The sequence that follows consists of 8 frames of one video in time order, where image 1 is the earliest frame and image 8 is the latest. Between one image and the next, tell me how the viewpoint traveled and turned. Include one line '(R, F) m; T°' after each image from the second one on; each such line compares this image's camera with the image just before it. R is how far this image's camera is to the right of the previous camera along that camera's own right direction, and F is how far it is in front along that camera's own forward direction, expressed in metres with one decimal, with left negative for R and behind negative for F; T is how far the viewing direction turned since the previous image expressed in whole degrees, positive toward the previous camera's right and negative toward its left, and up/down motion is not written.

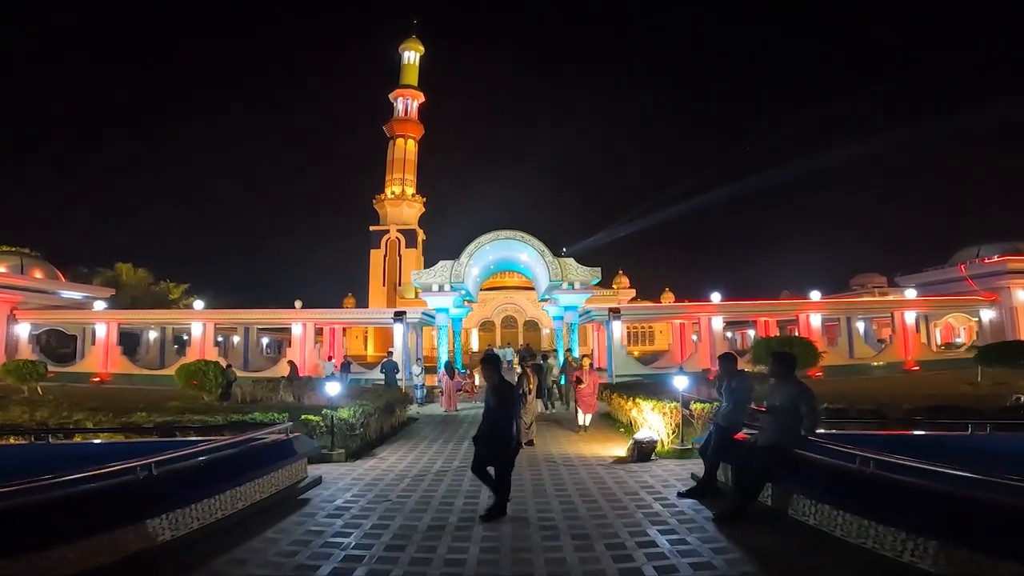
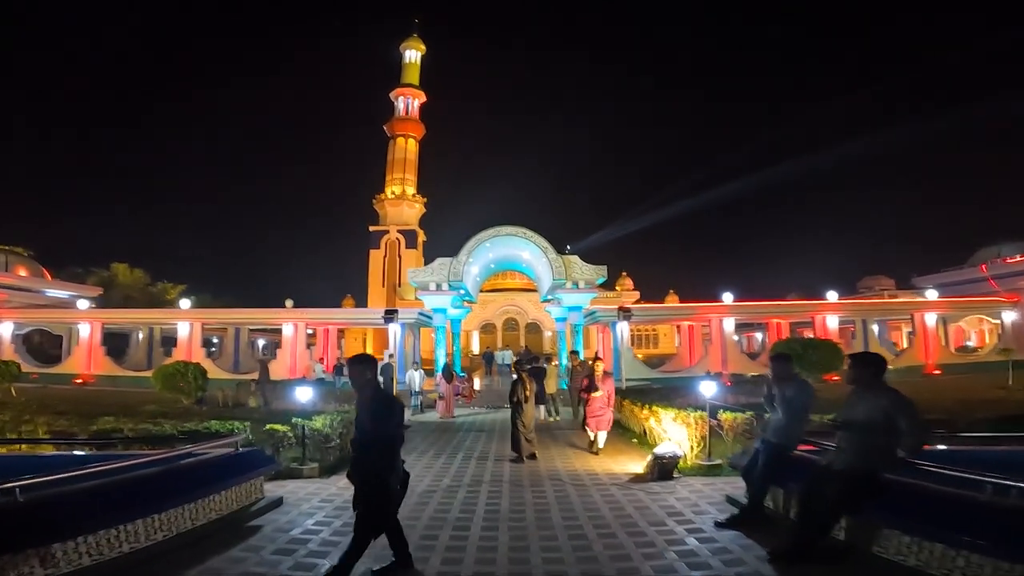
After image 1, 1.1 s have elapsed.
(0.0, +1.3) m; 0°
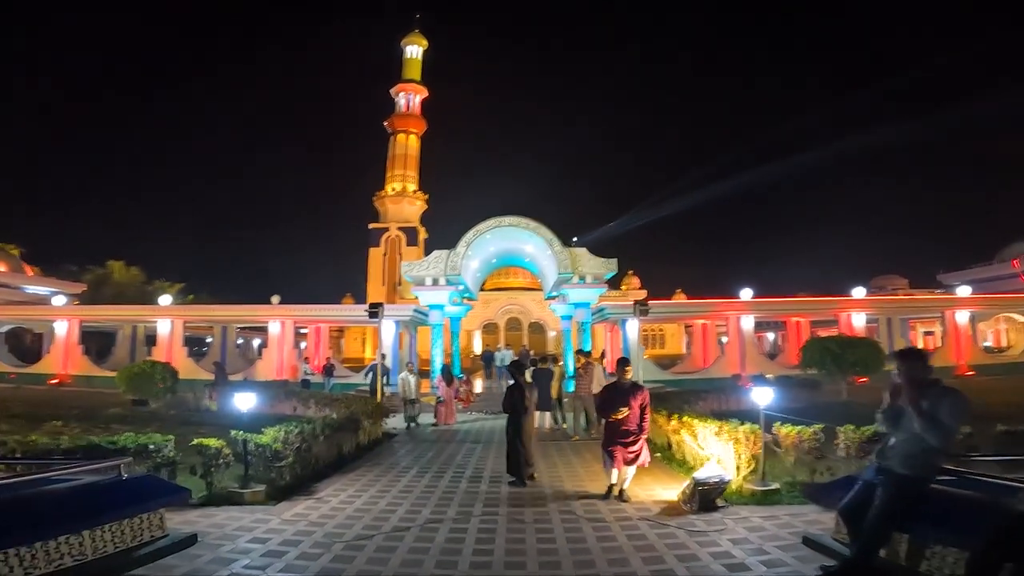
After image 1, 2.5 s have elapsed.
(+0.1, +1.7) m; 0°
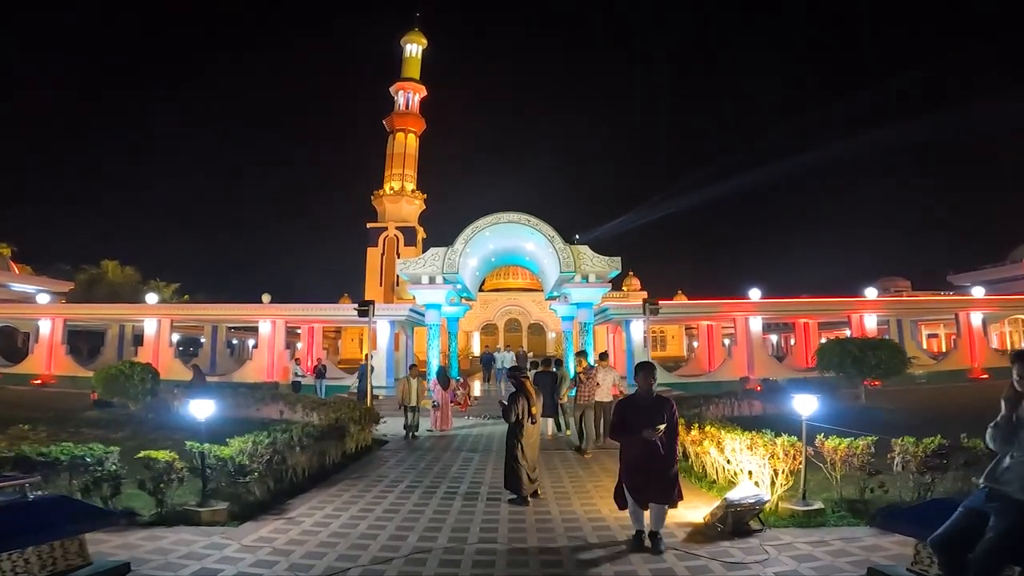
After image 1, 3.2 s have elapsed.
(0.0, +0.9) m; 0°
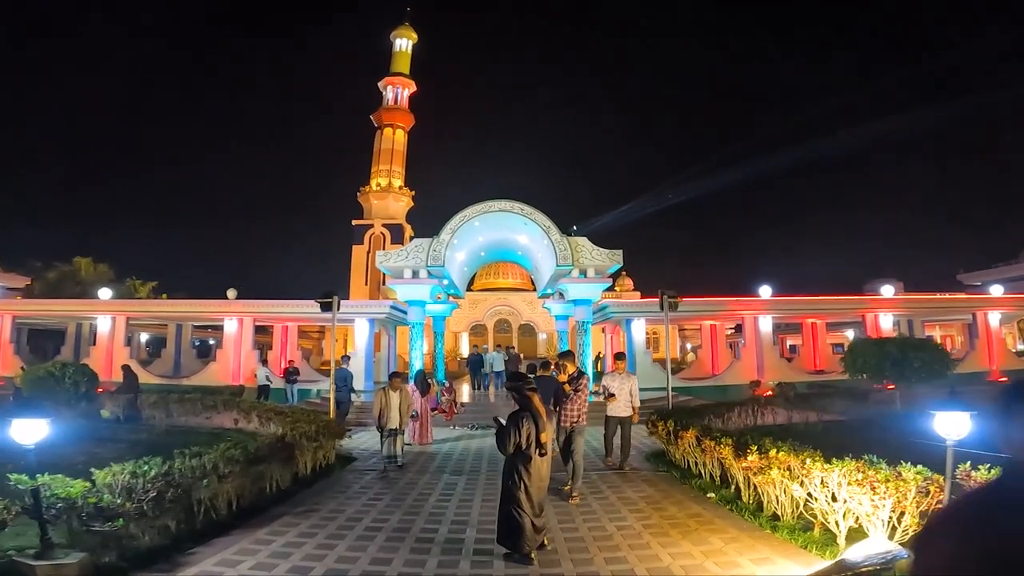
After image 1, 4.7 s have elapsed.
(-0.1, +1.9) m; +1°
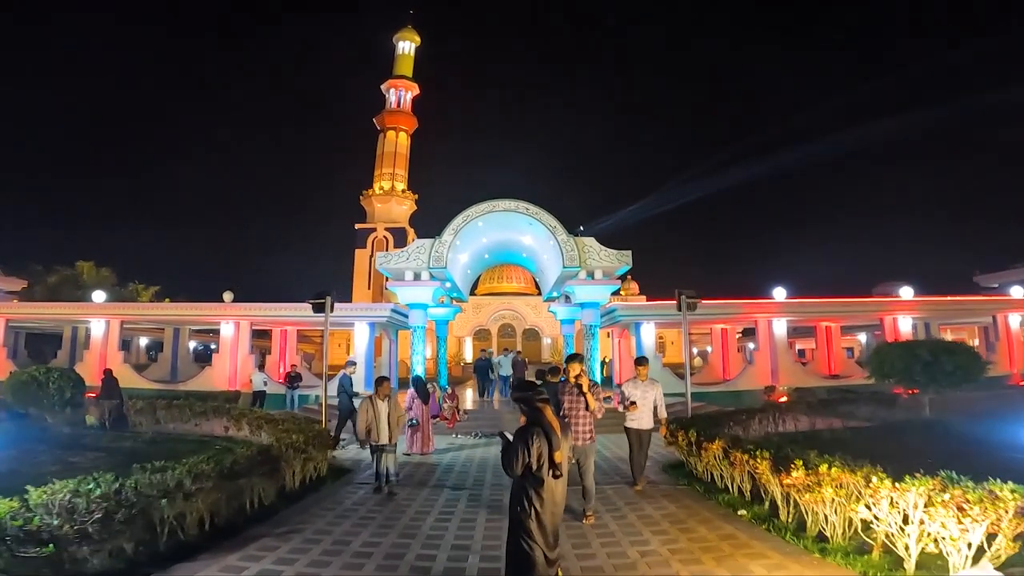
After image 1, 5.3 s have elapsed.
(0.0, +0.7) m; 0°
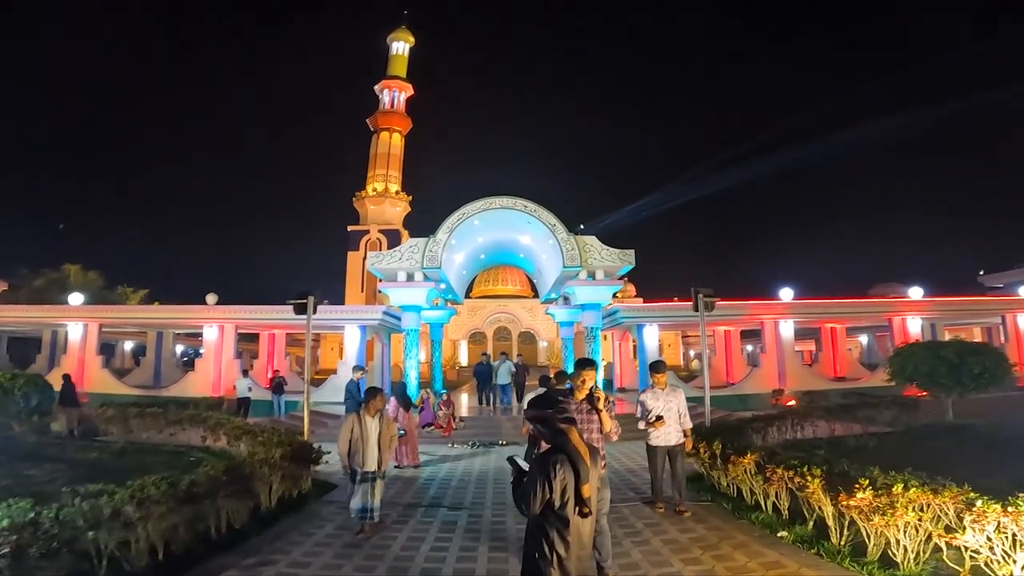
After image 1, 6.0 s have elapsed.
(-0.1, +0.8) m; +1°
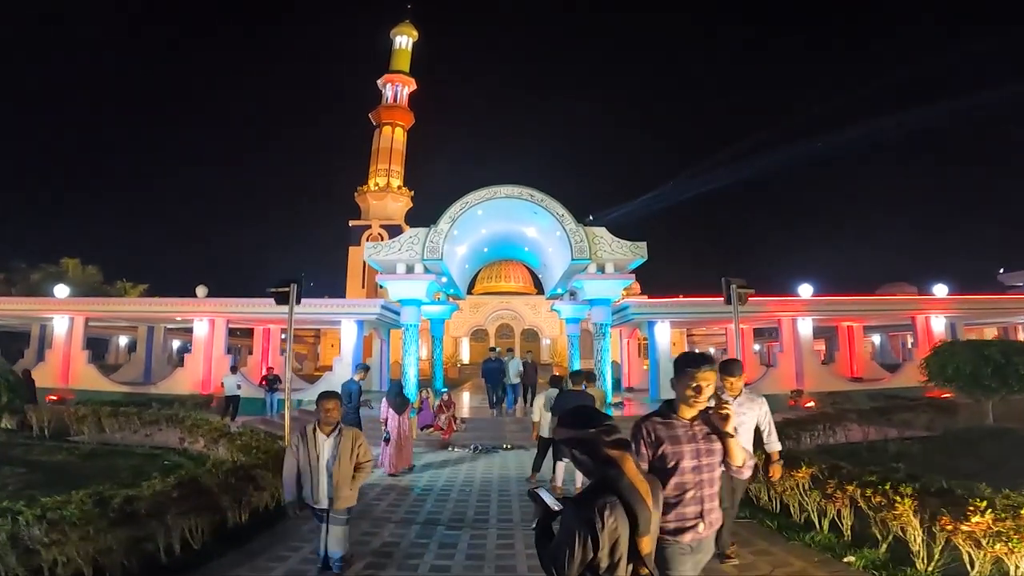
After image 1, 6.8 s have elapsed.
(-0.1, +0.9) m; 0°
